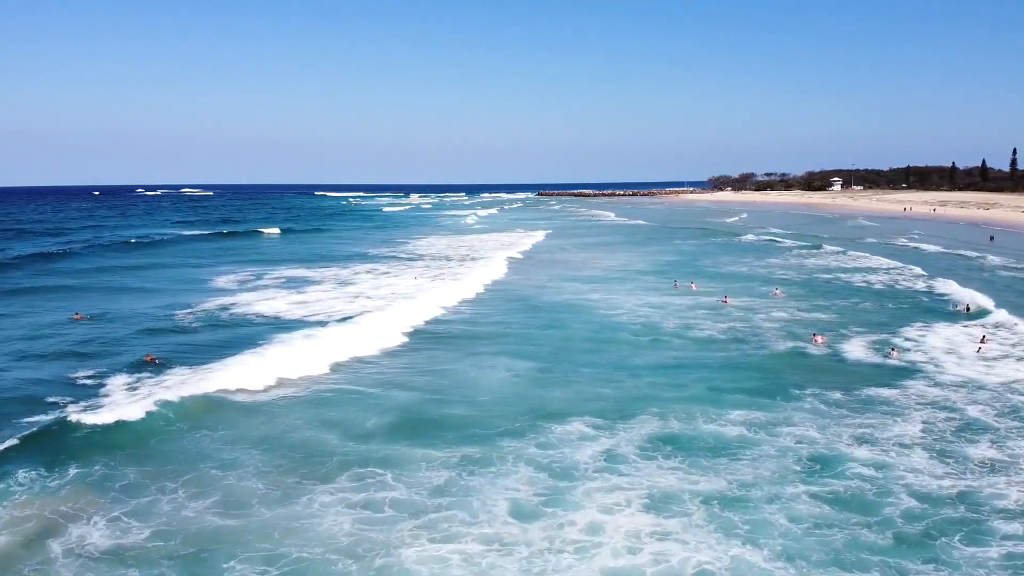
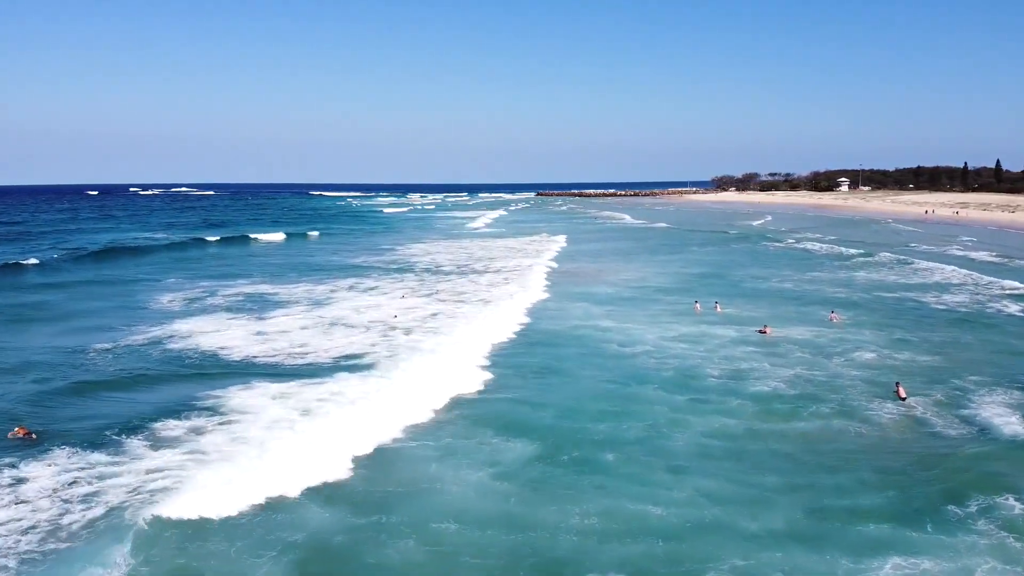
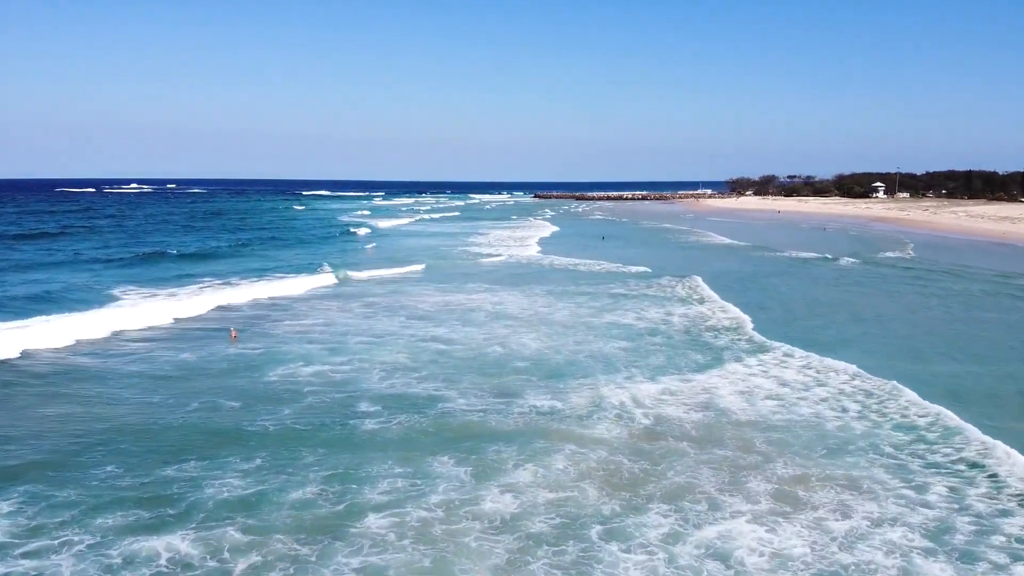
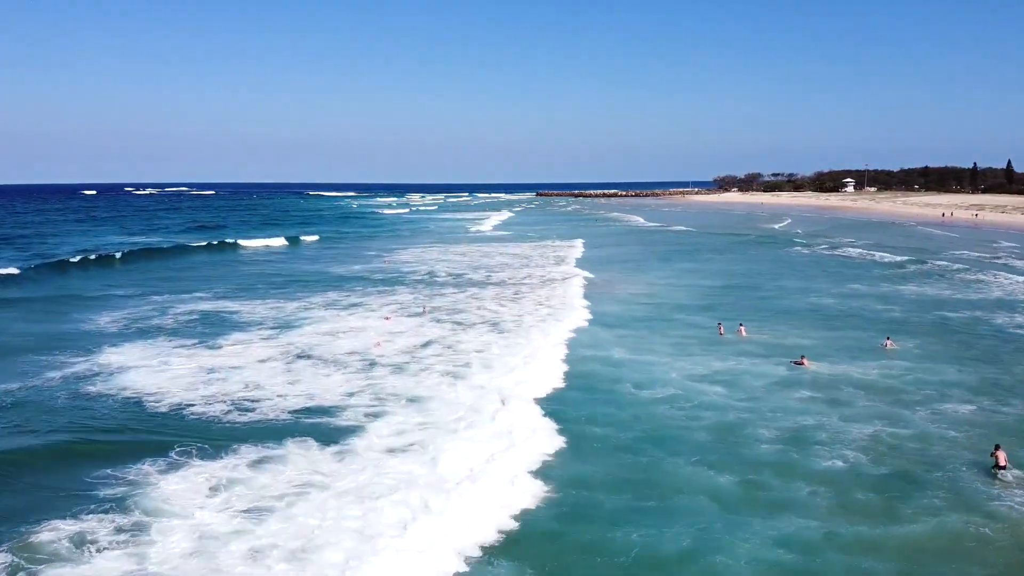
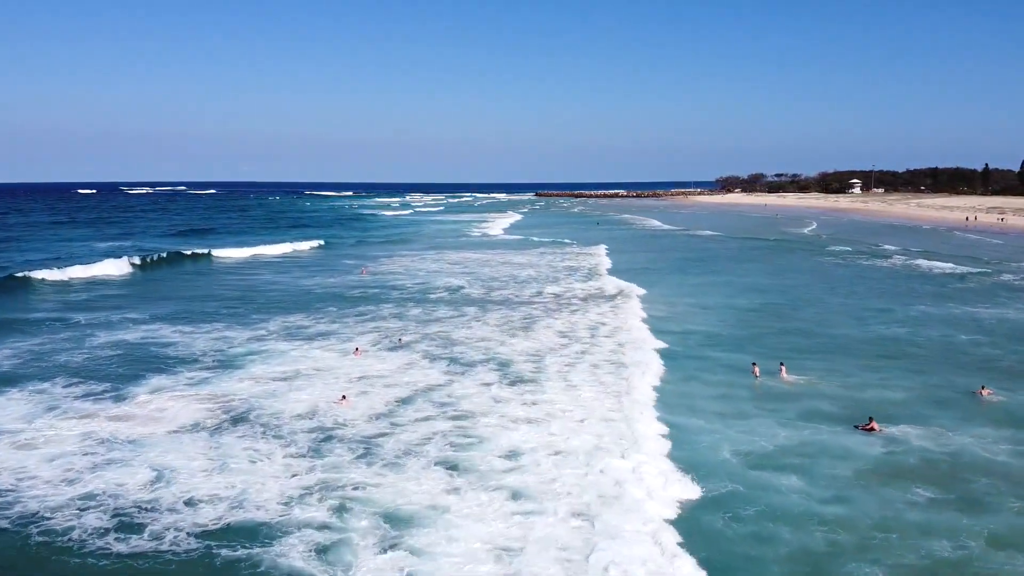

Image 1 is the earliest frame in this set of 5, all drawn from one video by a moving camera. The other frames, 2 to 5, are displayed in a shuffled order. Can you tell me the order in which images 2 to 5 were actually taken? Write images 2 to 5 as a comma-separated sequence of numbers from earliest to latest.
2, 4, 5, 3
